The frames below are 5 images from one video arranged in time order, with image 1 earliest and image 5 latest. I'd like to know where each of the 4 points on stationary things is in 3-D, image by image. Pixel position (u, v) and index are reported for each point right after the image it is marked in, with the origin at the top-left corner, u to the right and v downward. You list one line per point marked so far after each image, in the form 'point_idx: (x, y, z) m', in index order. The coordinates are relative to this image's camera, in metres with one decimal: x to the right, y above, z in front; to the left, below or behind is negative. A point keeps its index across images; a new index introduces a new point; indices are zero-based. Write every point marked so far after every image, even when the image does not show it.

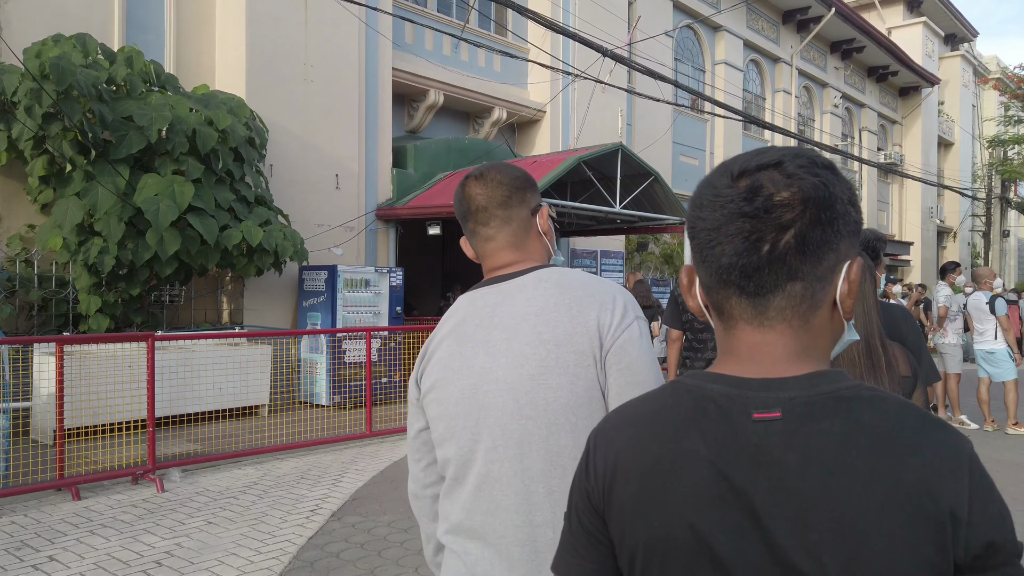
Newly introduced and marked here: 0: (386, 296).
0: (-1.7, -0.1, +10.0) m
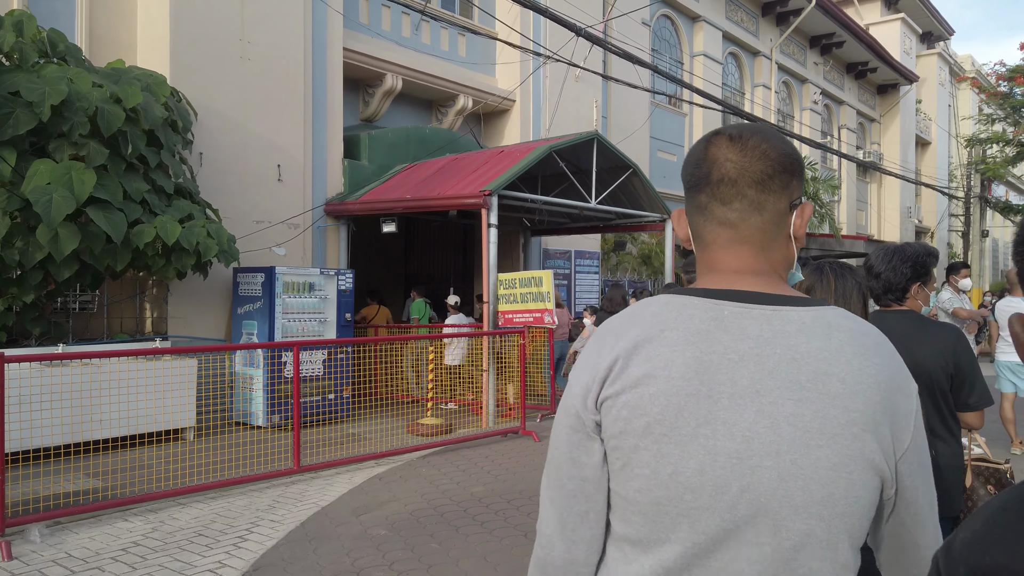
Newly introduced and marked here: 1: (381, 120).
0: (-2.1, -0.2, +8.9) m
1: (-2.0, +2.5, +11.3) m
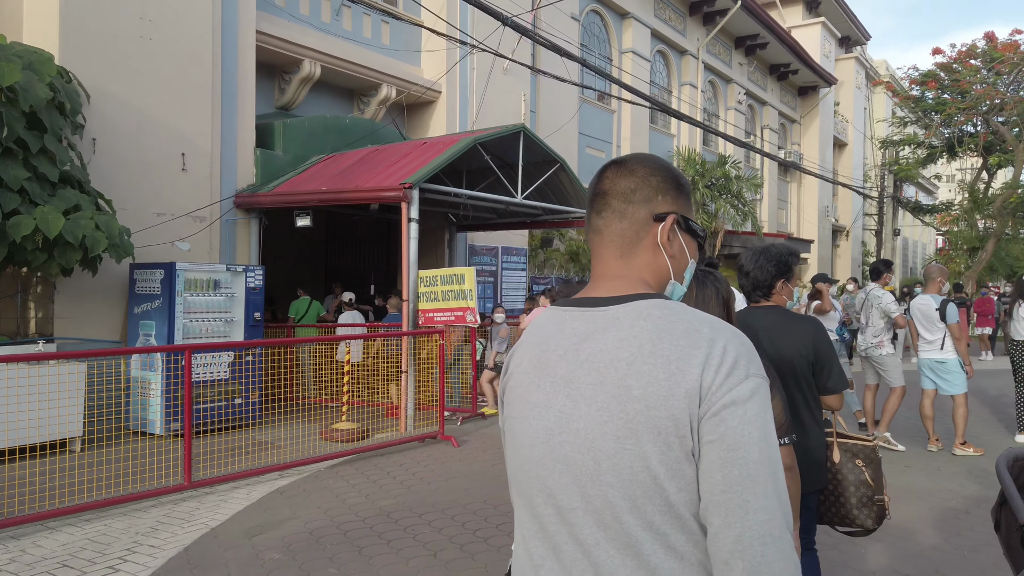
0: (-3.0, -0.1, +8.4) m
1: (-3.1, +2.6, +10.8) m
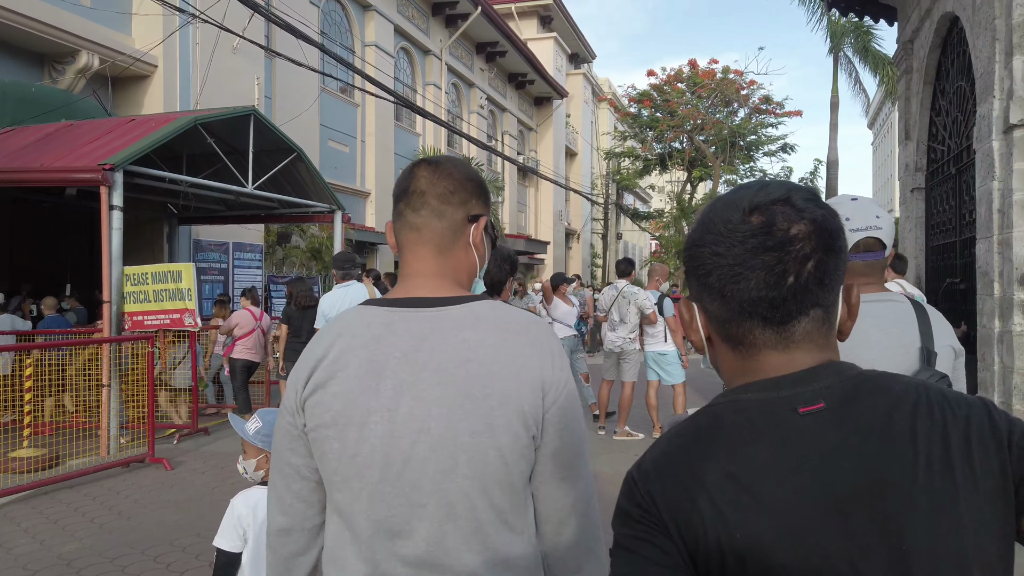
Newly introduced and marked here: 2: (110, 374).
0: (-5.6, -0.1, +6.6) m
1: (-6.5, +2.6, +8.8) m
2: (-3.5, -0.8, +6.5) m
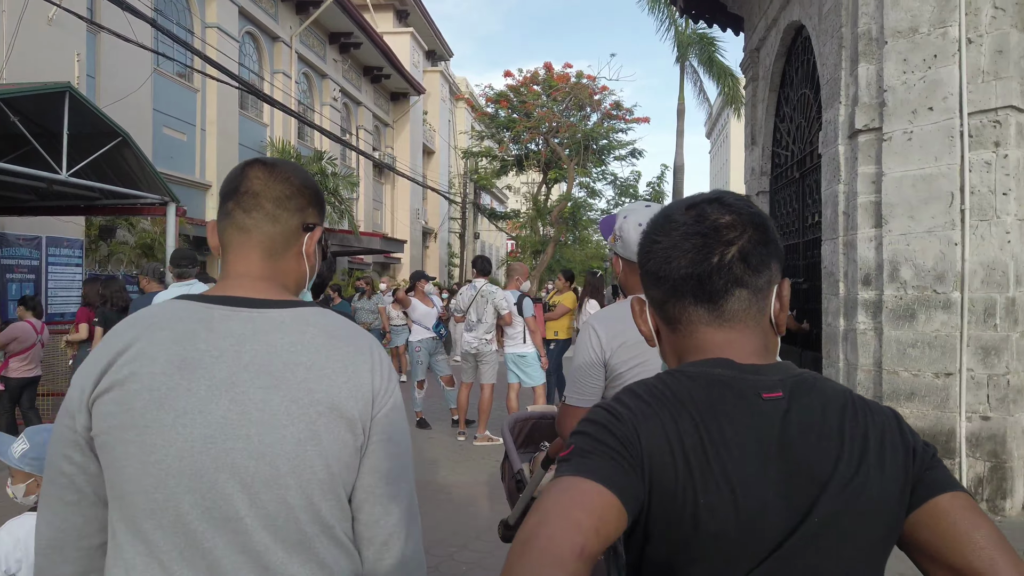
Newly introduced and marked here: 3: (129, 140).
0: (-6.7, -0.1, +5.1) m
1: (-8.0, +2.6, +7.2) m
2: (-4.6, -0.8, +5.5) m
3: (-4.3, +1.7, +8.5) m
